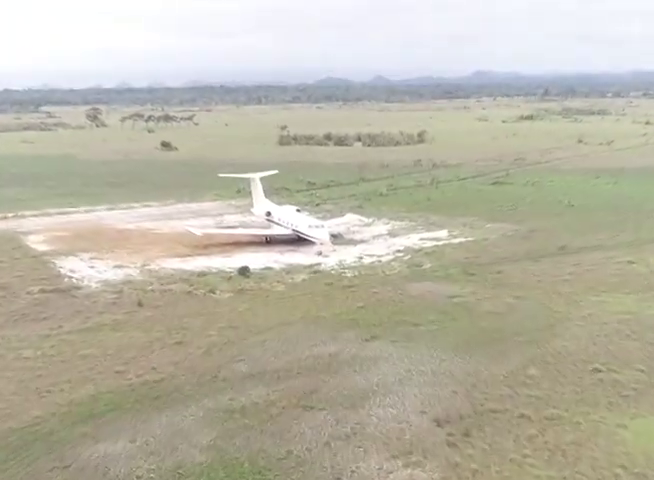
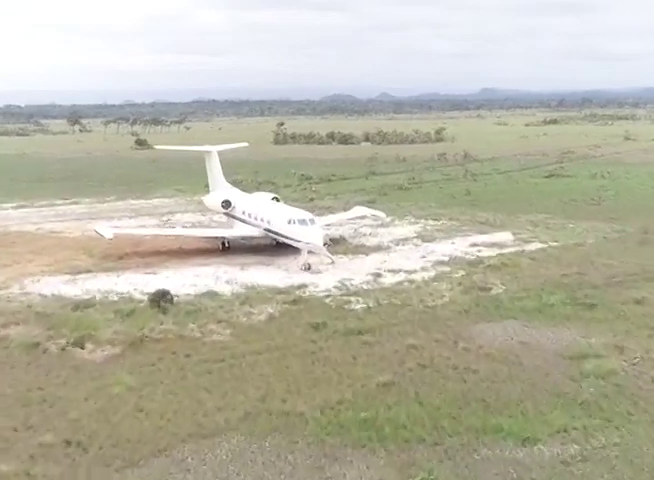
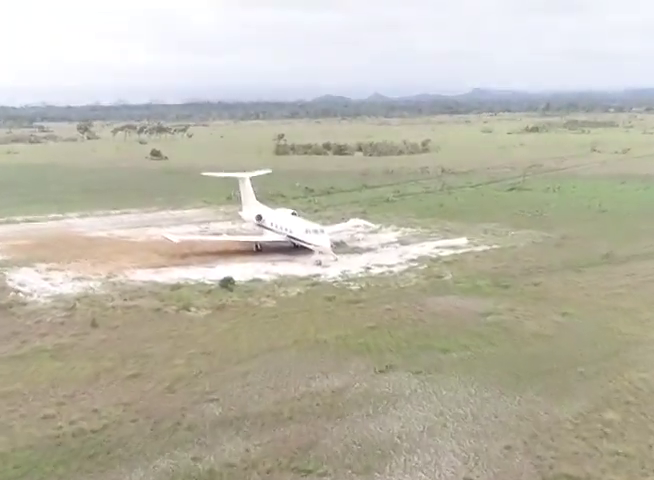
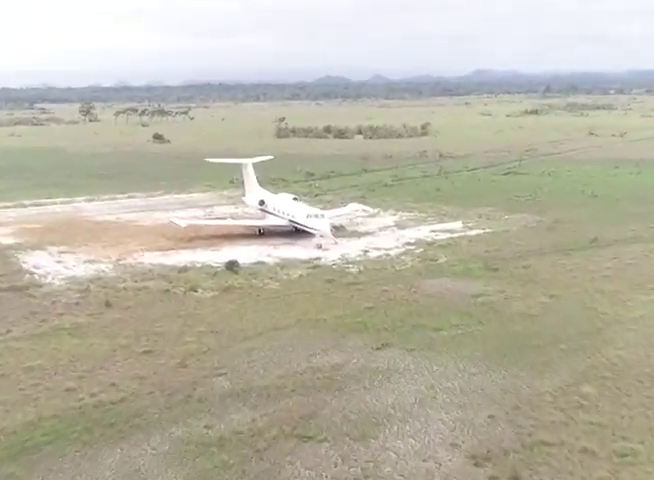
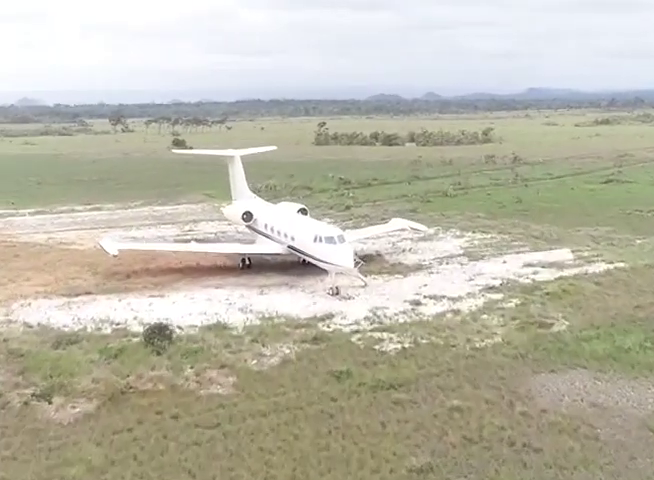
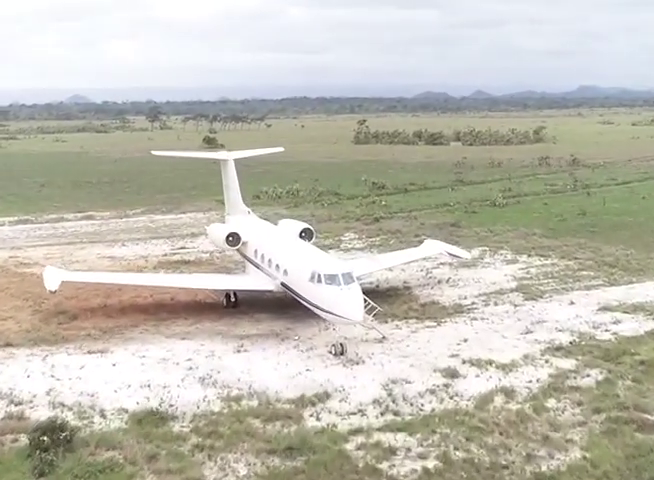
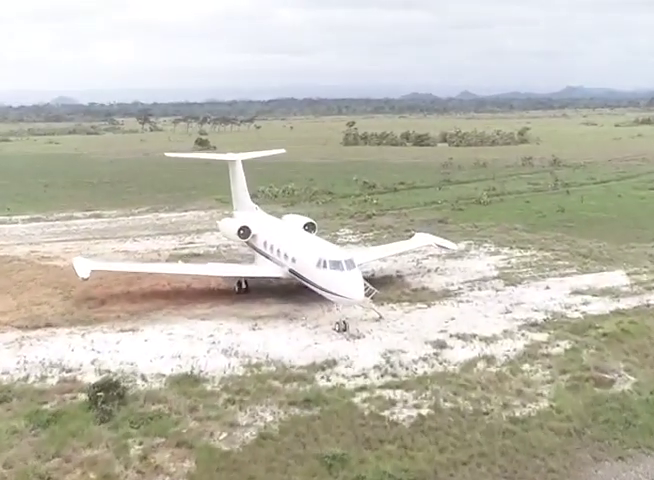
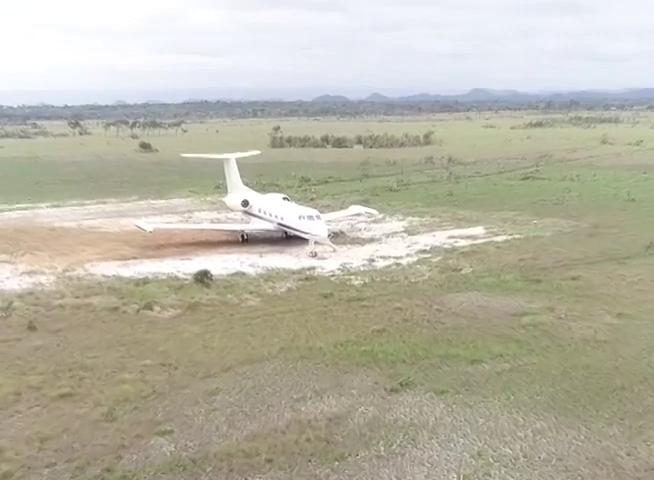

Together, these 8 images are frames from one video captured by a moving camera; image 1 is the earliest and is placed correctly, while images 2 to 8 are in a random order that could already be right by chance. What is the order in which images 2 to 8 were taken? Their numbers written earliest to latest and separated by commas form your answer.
4, 3, 8, 2, 5, 7, 6
